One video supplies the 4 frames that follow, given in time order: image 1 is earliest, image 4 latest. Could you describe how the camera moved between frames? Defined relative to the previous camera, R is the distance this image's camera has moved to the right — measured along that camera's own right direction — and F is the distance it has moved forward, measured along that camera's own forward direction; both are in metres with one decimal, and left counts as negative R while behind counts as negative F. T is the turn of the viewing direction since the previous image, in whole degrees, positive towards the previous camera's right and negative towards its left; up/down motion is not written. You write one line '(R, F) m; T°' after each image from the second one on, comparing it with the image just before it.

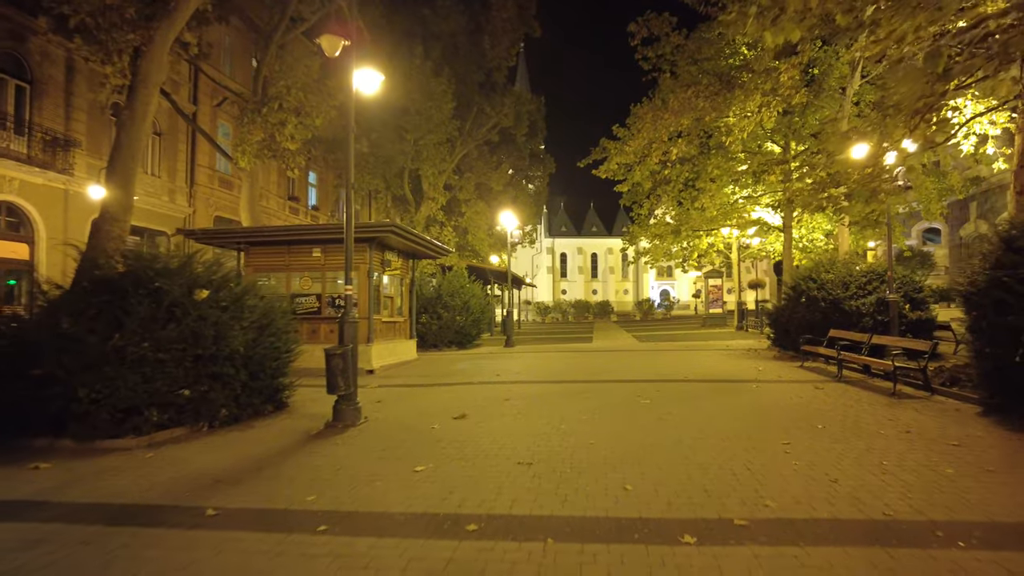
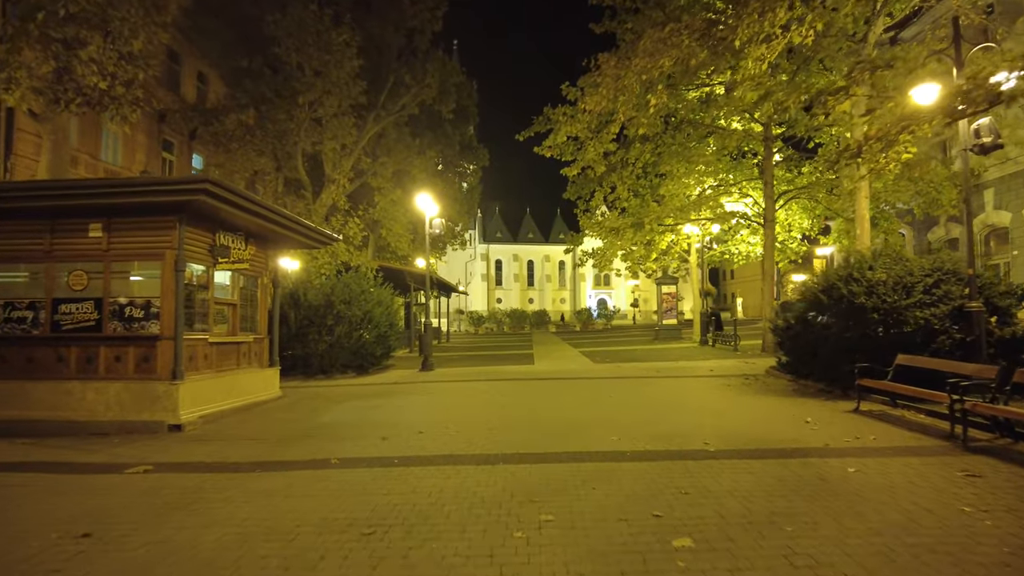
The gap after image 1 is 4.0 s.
(+0.4, +5.4) m; +6°
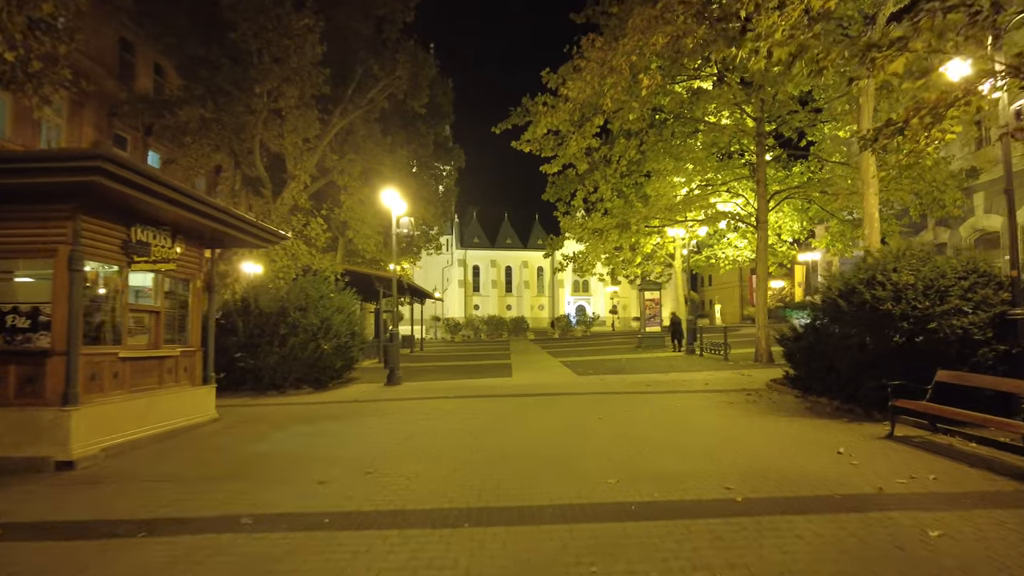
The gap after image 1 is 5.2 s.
(+0.1, +1.6) m; +2°
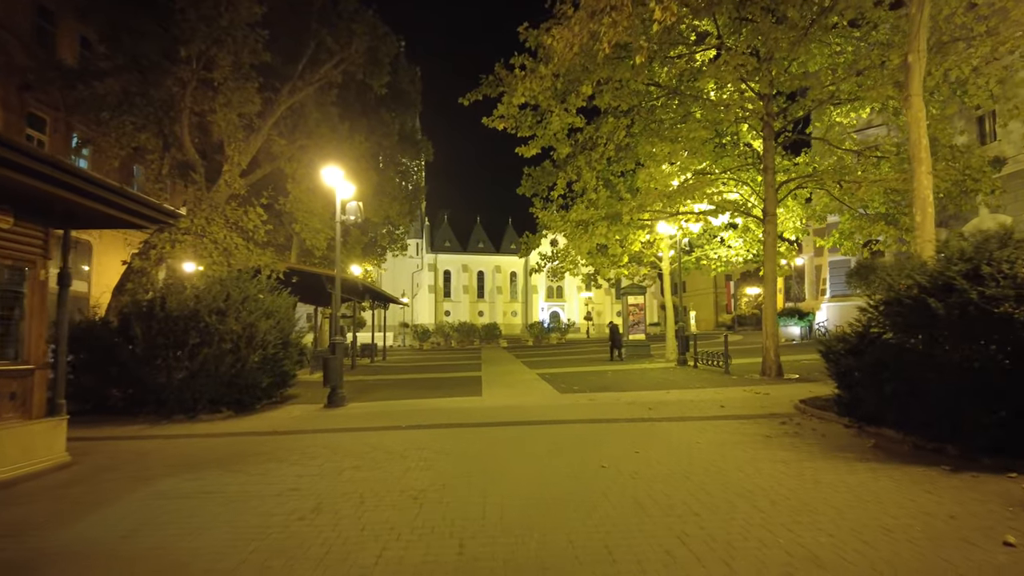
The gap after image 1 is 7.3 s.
(0.0, +2.8) m; +2°
